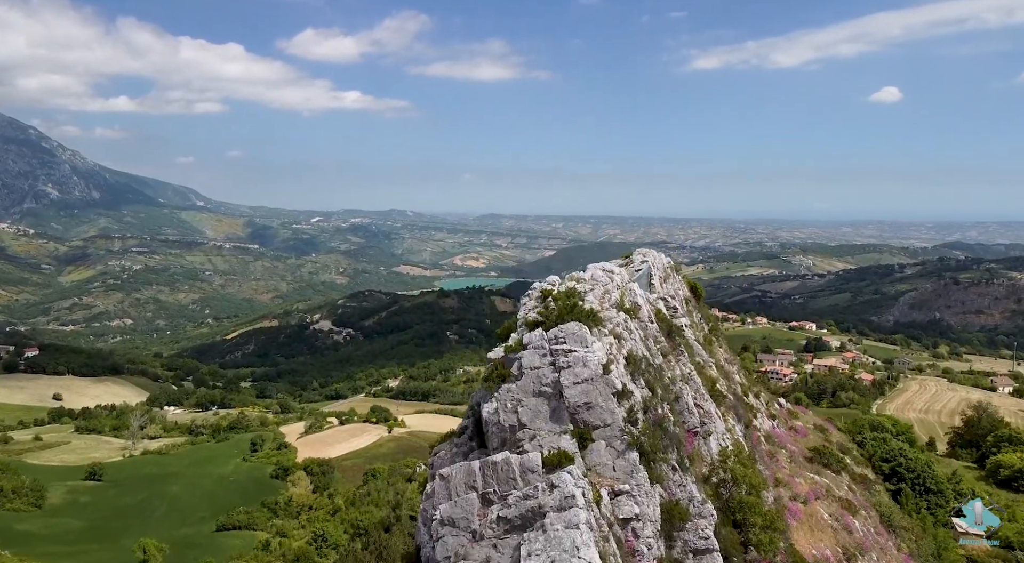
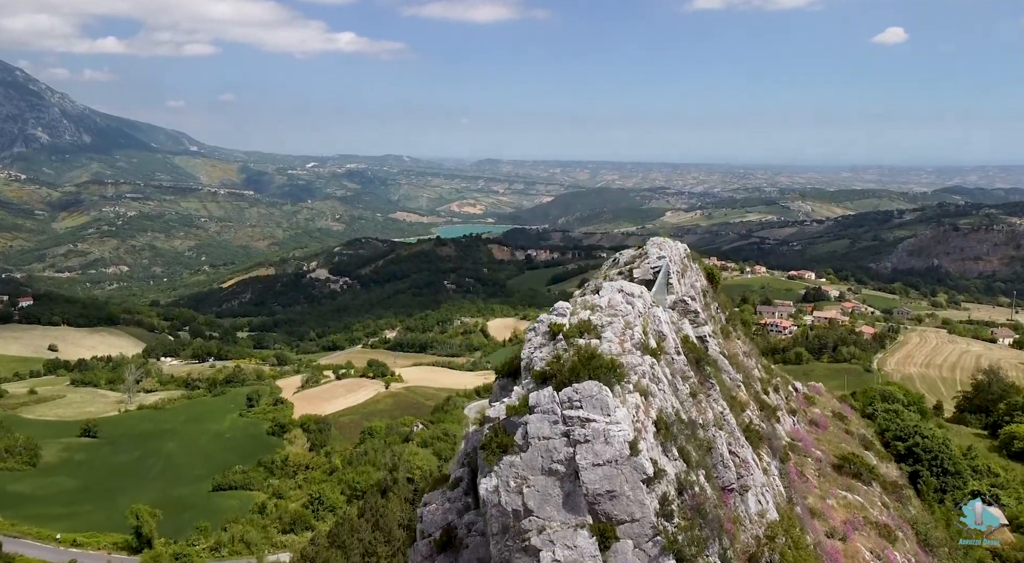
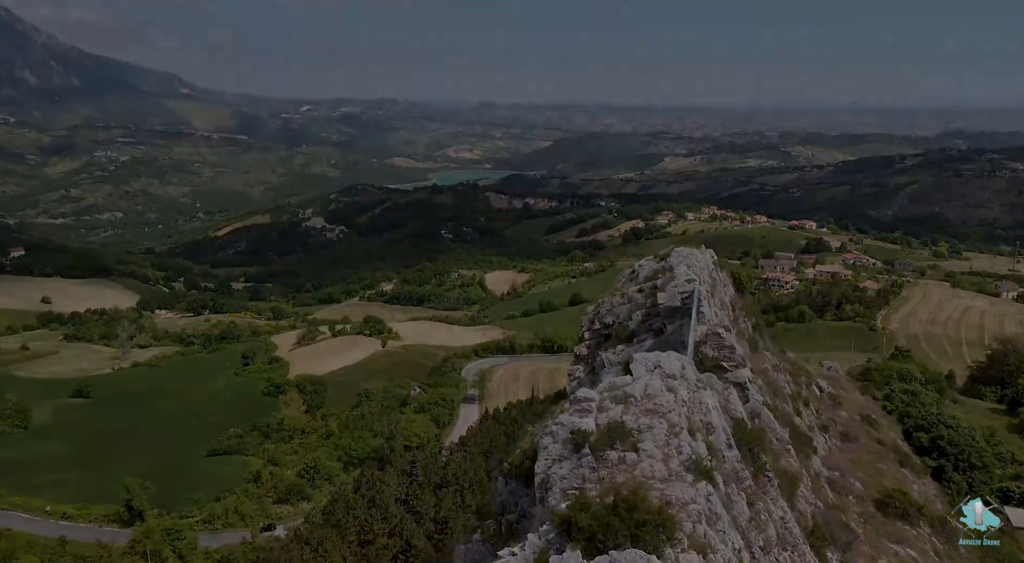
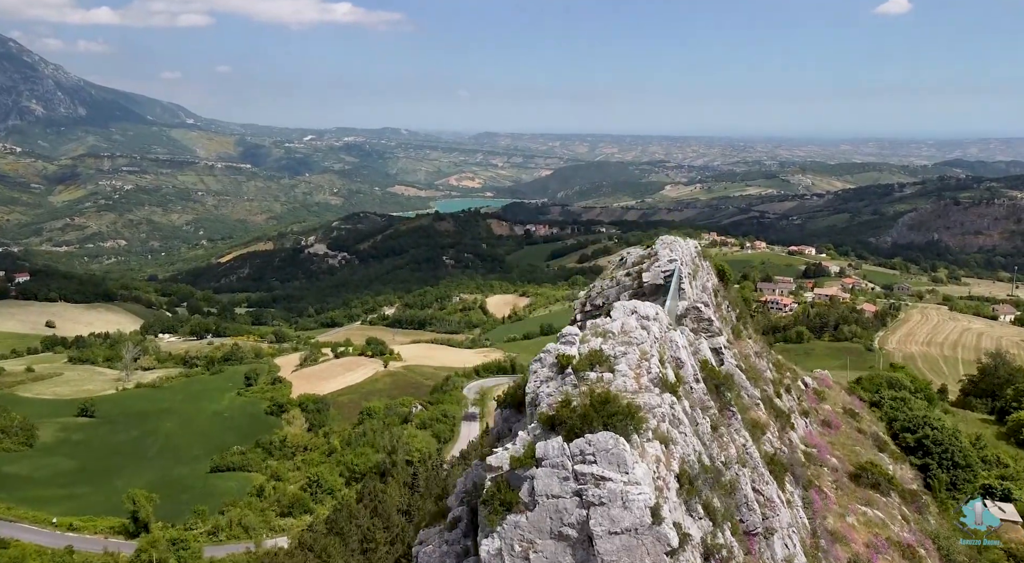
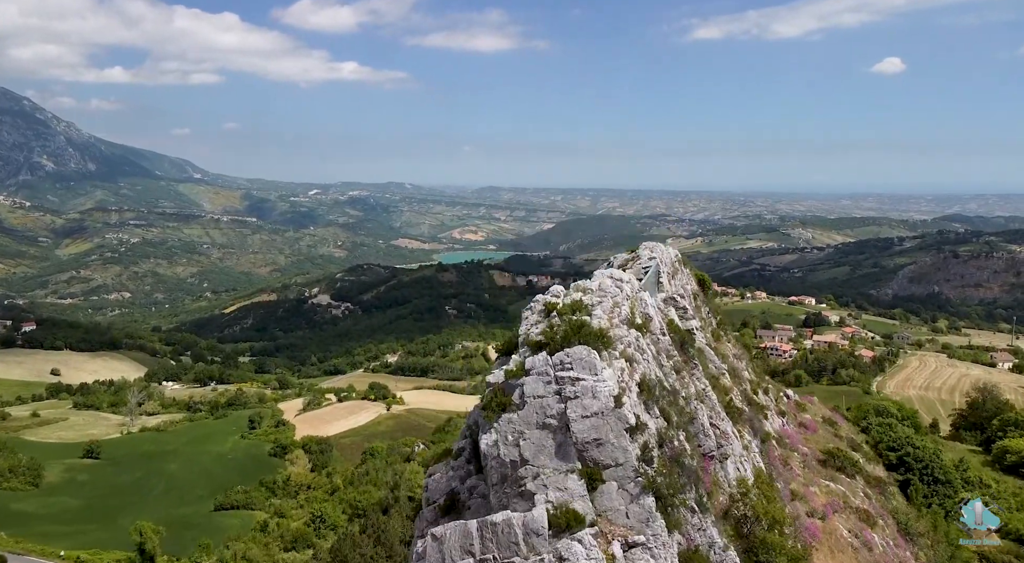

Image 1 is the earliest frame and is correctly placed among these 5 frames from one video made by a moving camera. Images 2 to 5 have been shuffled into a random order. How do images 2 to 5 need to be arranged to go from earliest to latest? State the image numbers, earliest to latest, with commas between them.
5, 2, 4, 3
